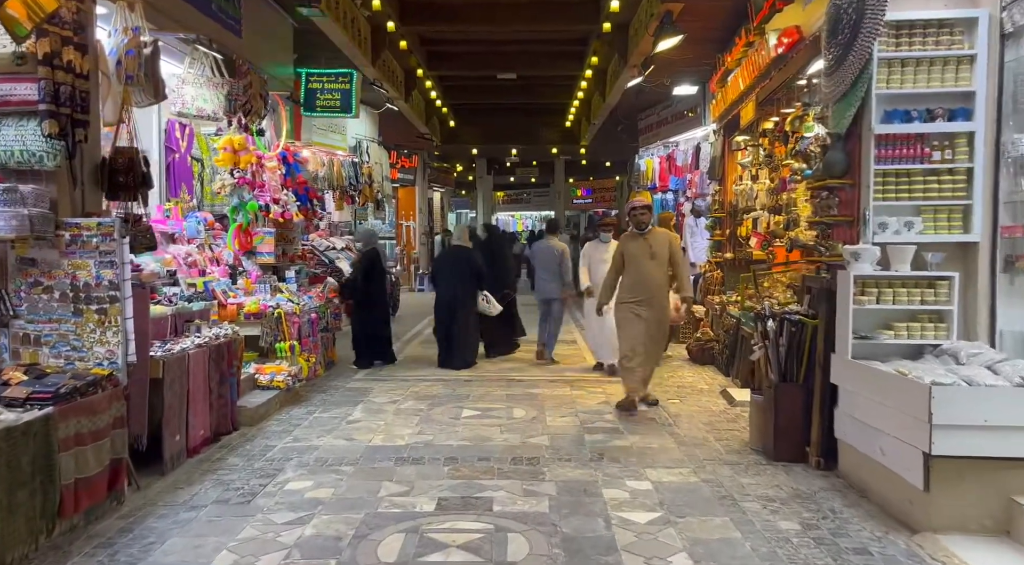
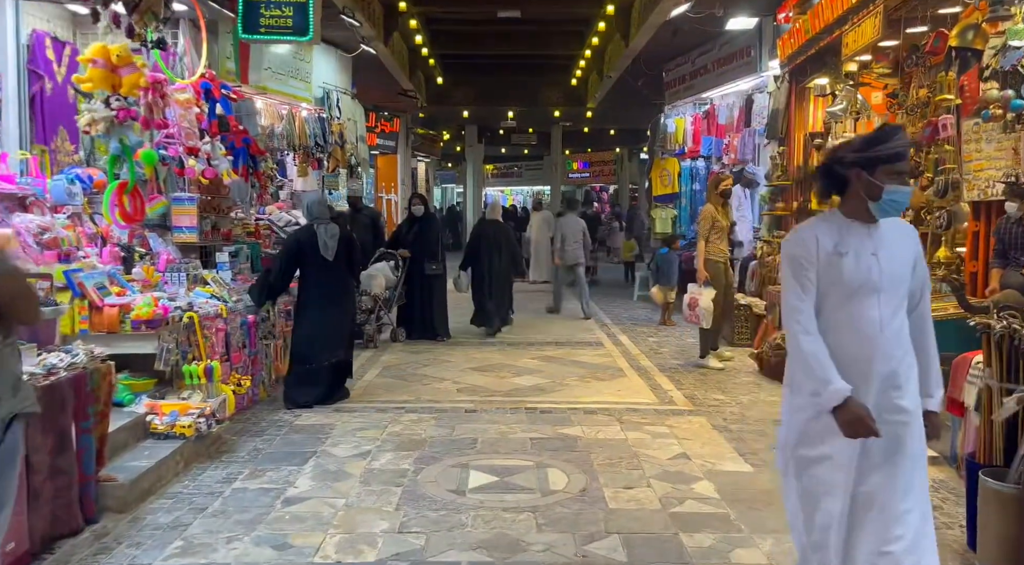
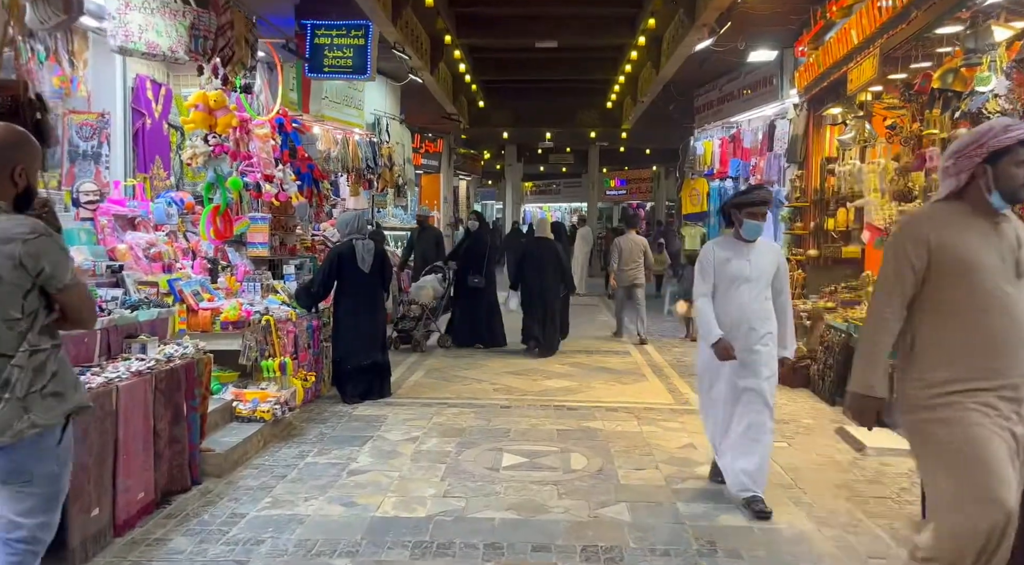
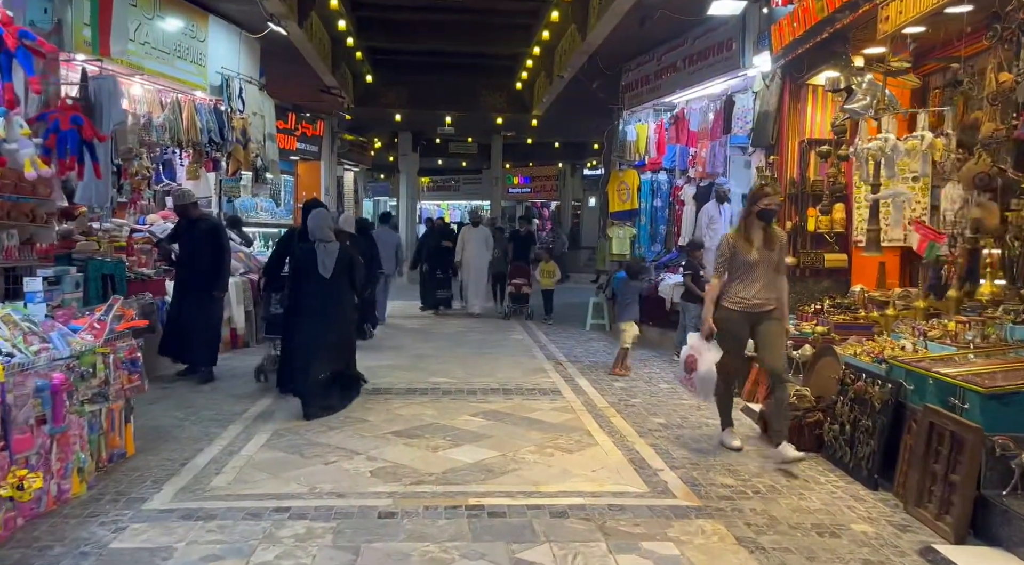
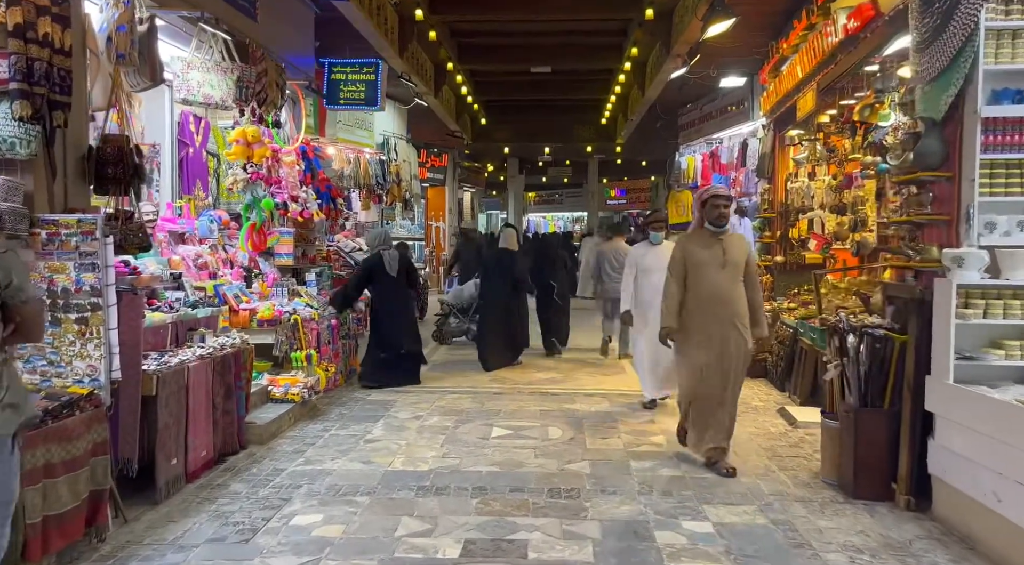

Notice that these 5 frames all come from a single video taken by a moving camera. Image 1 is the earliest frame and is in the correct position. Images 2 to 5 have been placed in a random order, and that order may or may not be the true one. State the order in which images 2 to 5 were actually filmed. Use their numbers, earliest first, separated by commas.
5, 3, 2, 4
